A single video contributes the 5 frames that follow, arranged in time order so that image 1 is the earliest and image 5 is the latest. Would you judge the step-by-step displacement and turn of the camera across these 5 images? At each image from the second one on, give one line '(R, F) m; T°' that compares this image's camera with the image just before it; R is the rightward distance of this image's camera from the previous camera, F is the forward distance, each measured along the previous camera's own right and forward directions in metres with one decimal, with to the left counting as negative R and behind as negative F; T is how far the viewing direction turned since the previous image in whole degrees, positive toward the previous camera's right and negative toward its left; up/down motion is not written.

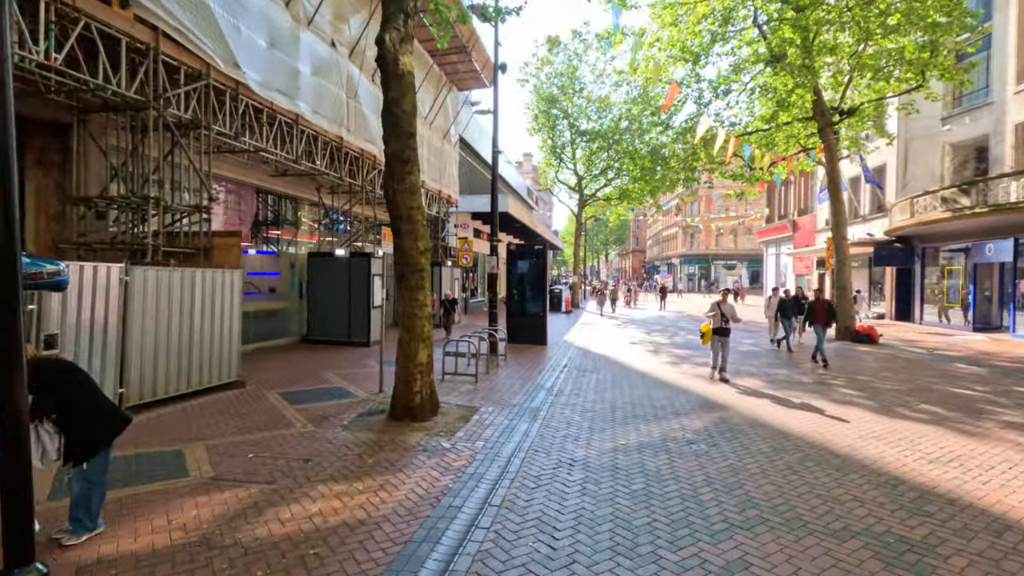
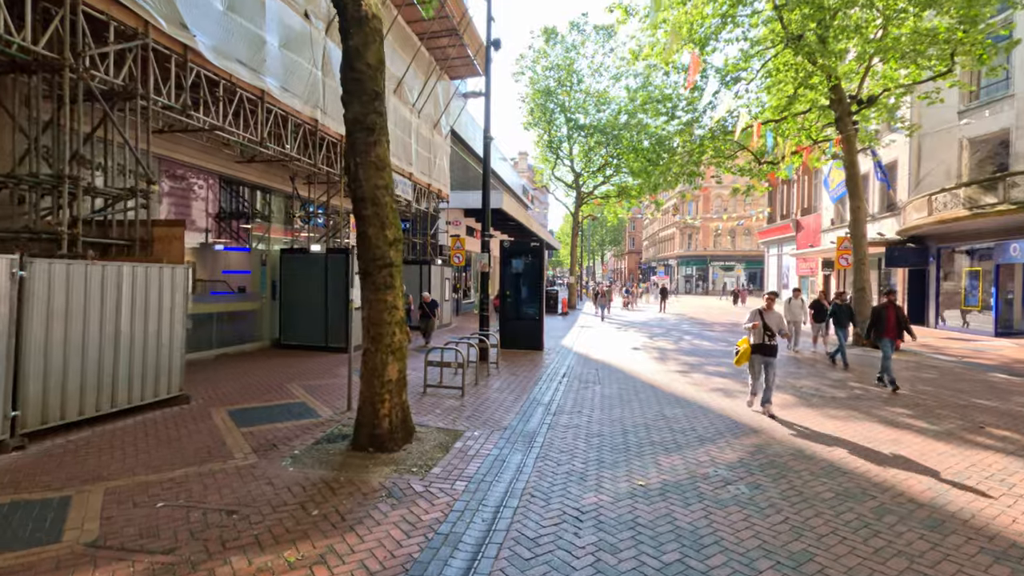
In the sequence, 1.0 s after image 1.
(0.0, +1.3) m; +1°
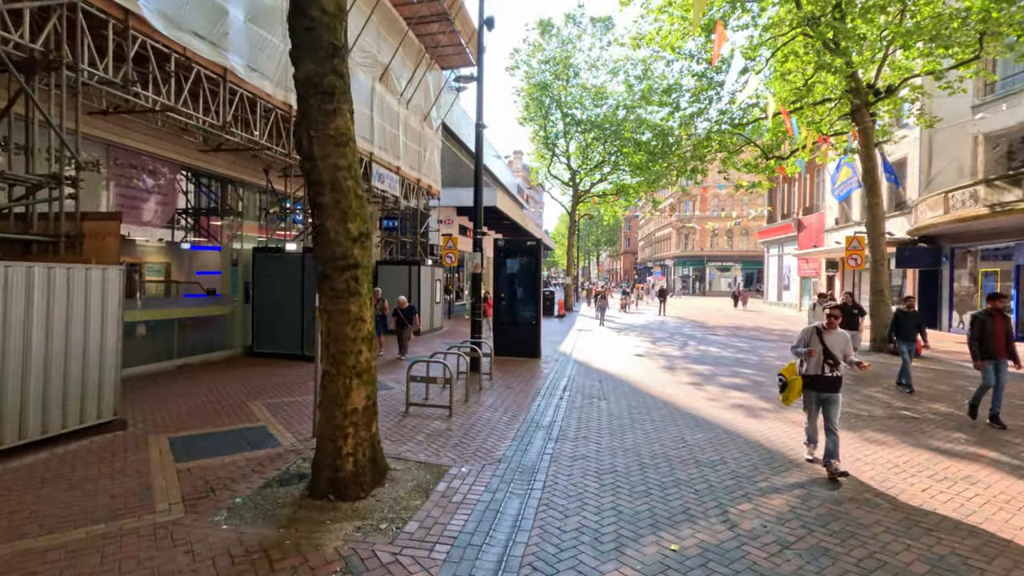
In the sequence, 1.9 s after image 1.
(0.0, +1.1) m; +1°
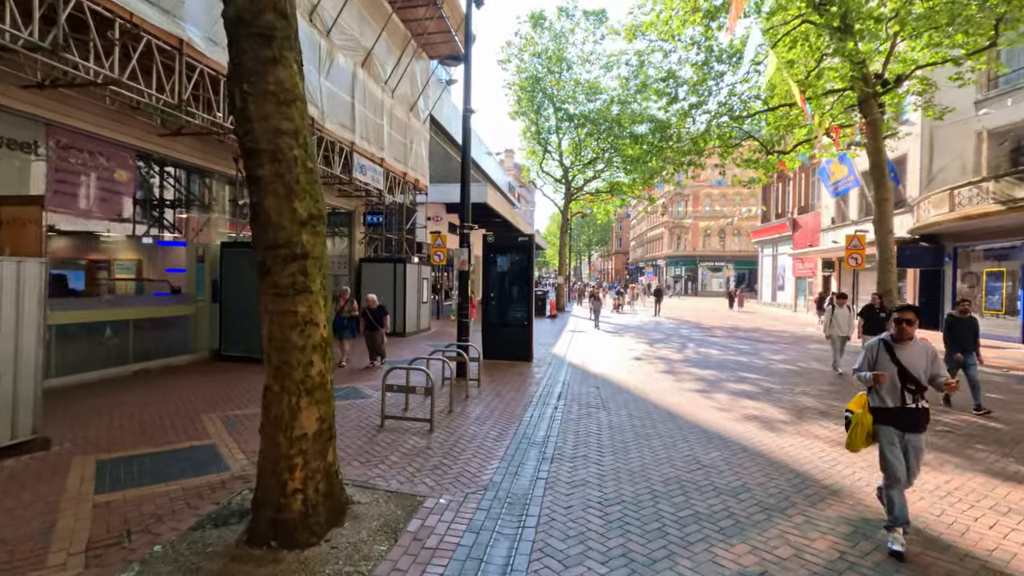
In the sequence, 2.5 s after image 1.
(0.0, +0.9) m; +1°
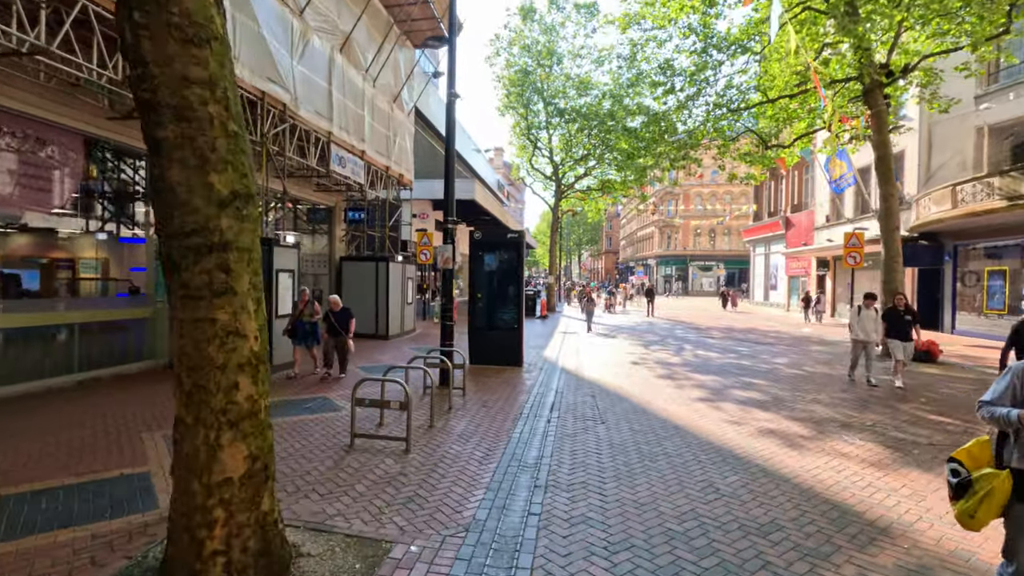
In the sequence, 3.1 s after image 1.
(0.0, +0.8) m; +1°
